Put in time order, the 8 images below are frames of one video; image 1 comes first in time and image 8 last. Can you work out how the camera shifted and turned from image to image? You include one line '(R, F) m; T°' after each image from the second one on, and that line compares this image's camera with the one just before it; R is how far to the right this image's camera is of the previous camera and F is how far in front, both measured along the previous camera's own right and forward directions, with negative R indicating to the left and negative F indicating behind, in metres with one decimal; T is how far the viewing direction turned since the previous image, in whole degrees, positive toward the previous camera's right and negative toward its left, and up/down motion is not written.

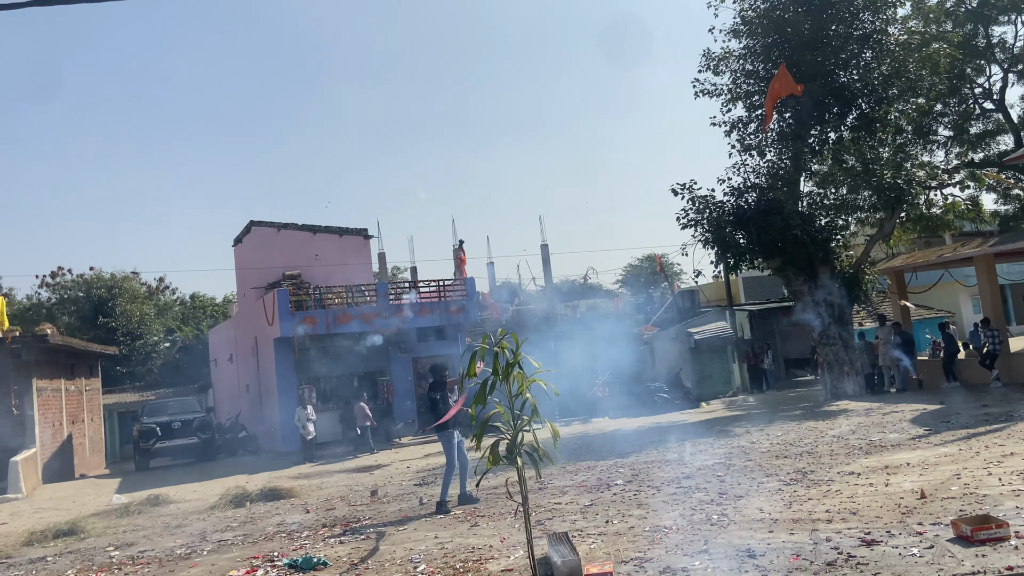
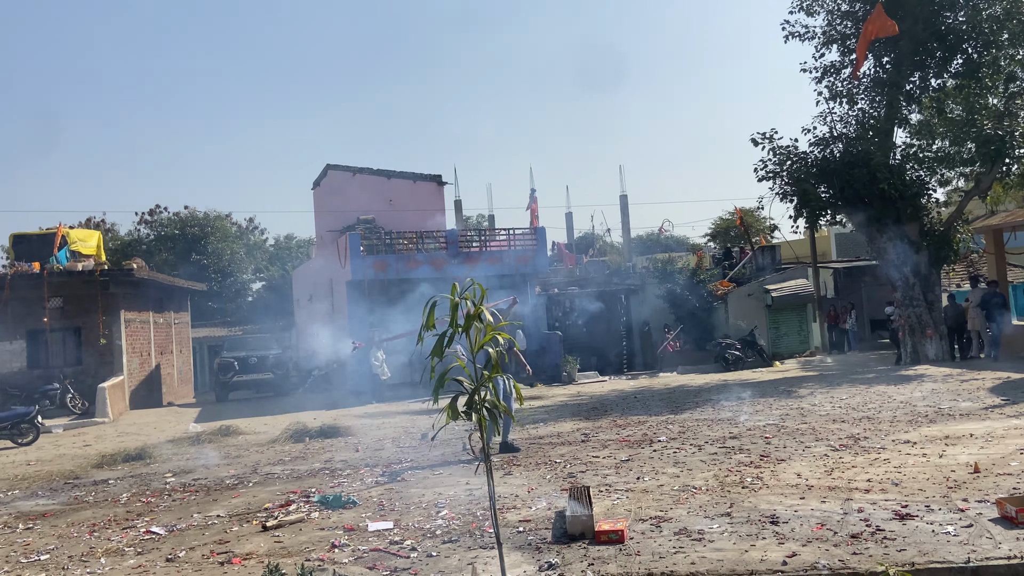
(+0.4, +0.2) m; -6°
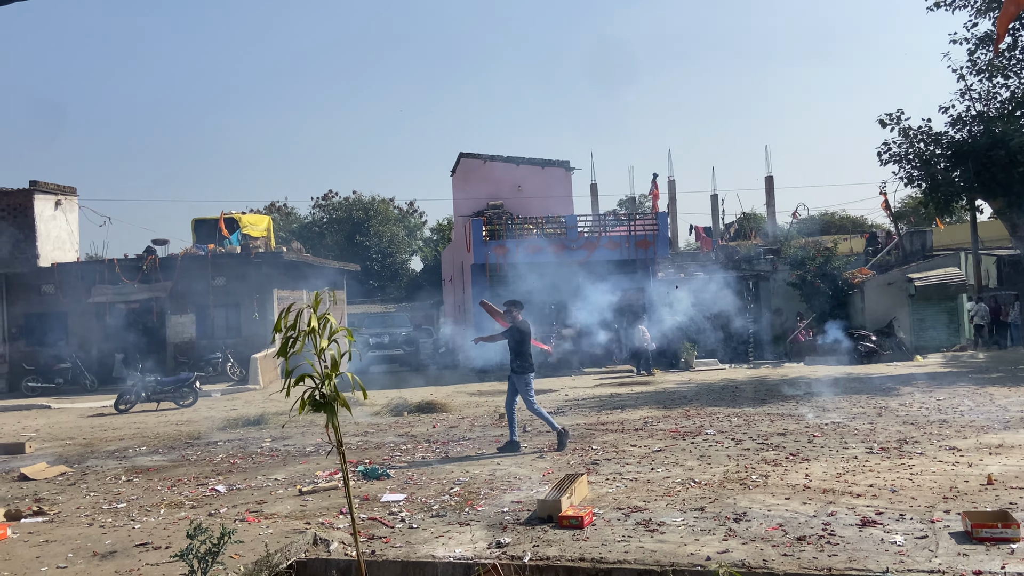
(+1.2, -0.2) m; -12°
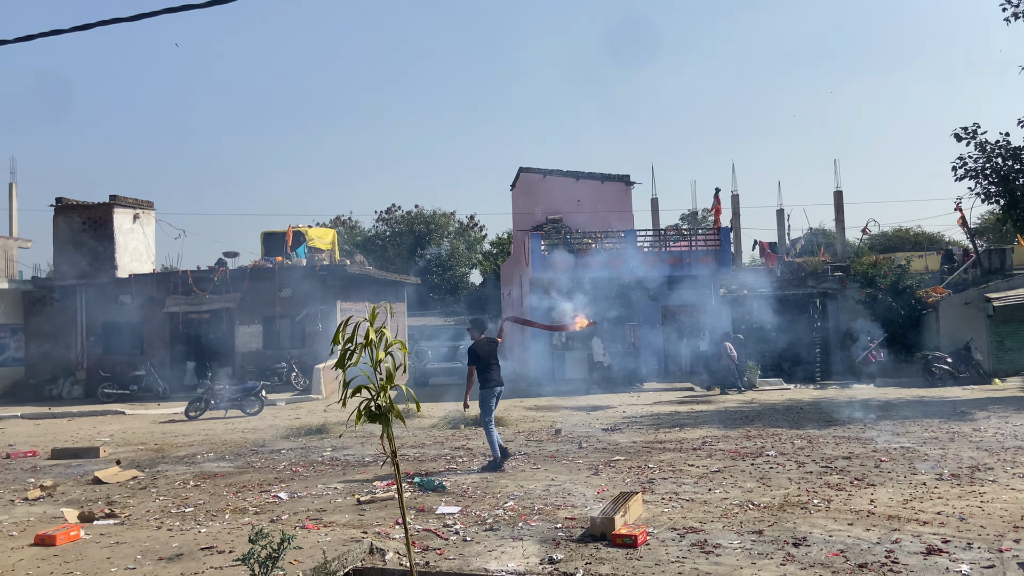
(0.0, 0.0) m; -4°
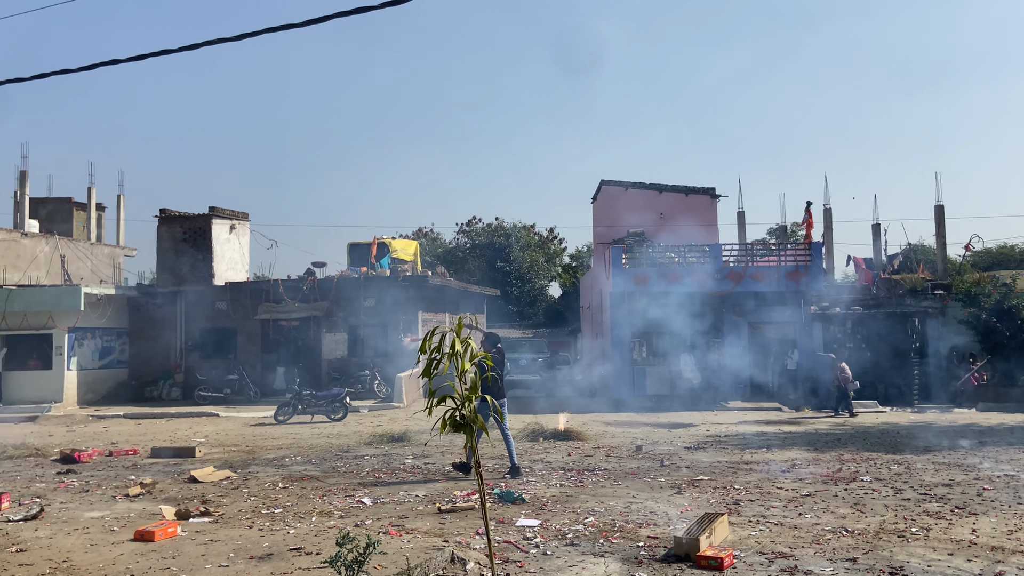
(0.0, 0.0) m; -6°
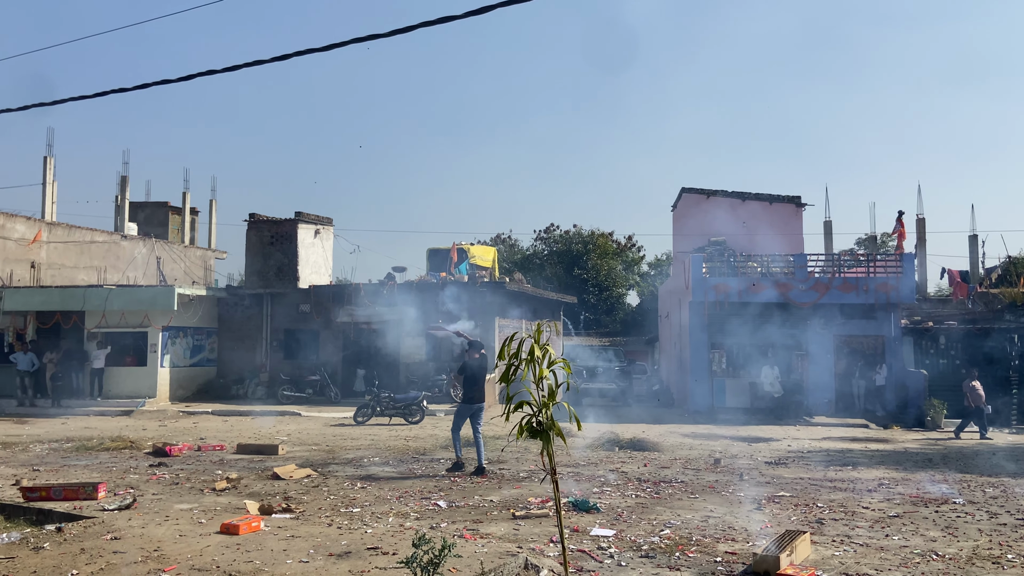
(0.0, 0.0) m; -5°
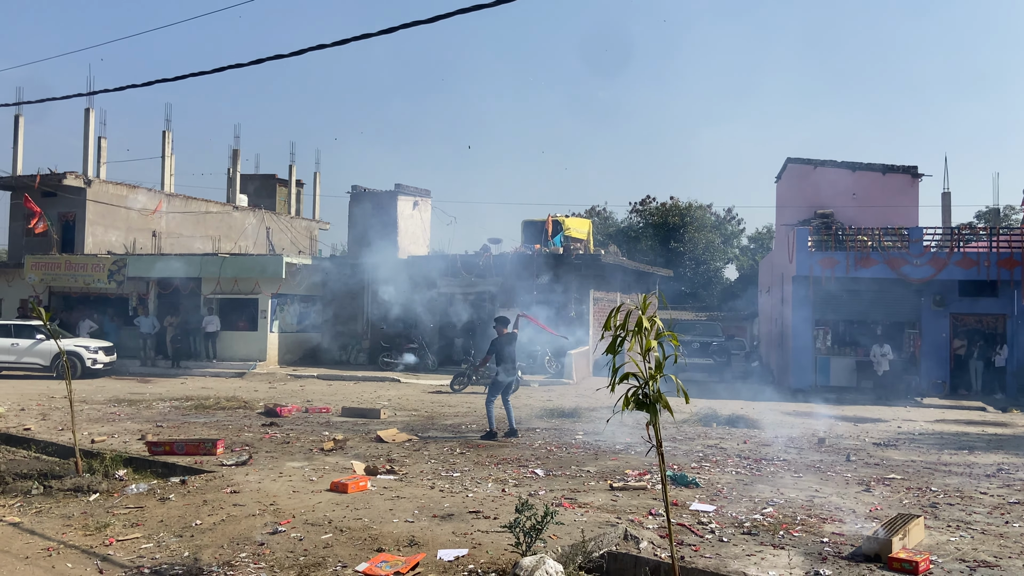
(-0.1, 0.0) m; -7°
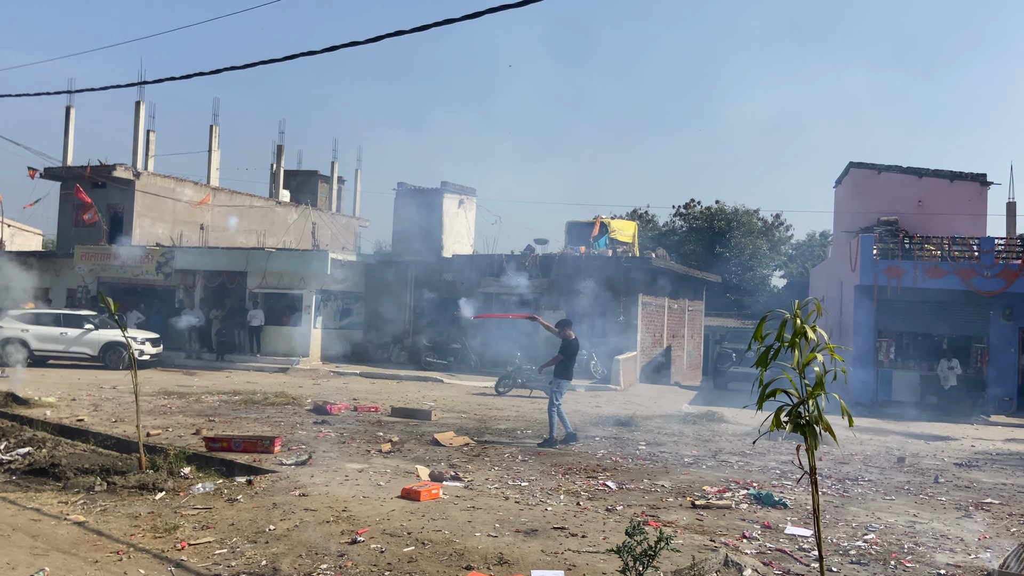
(-0.4, +0.3) m; -2°
